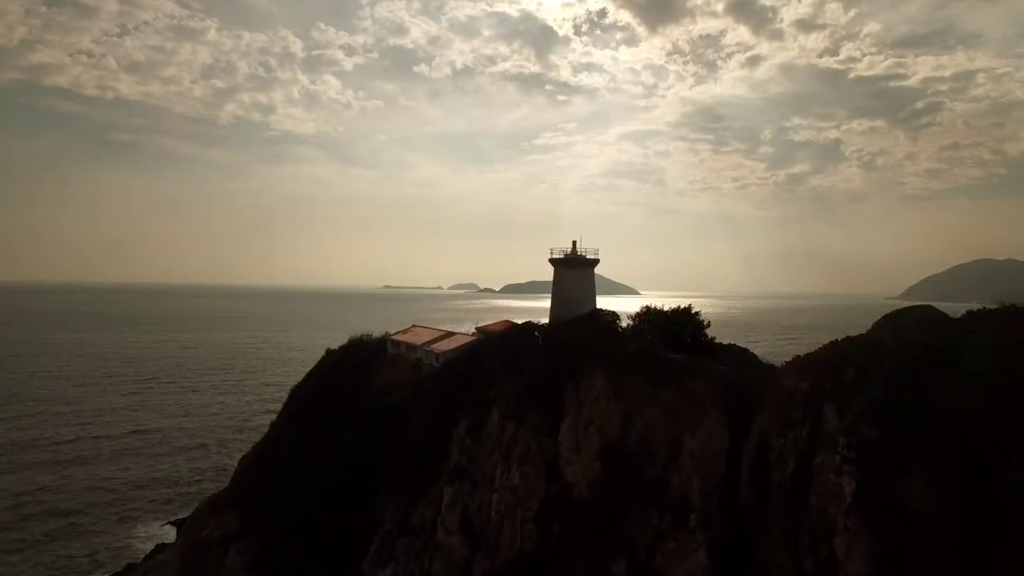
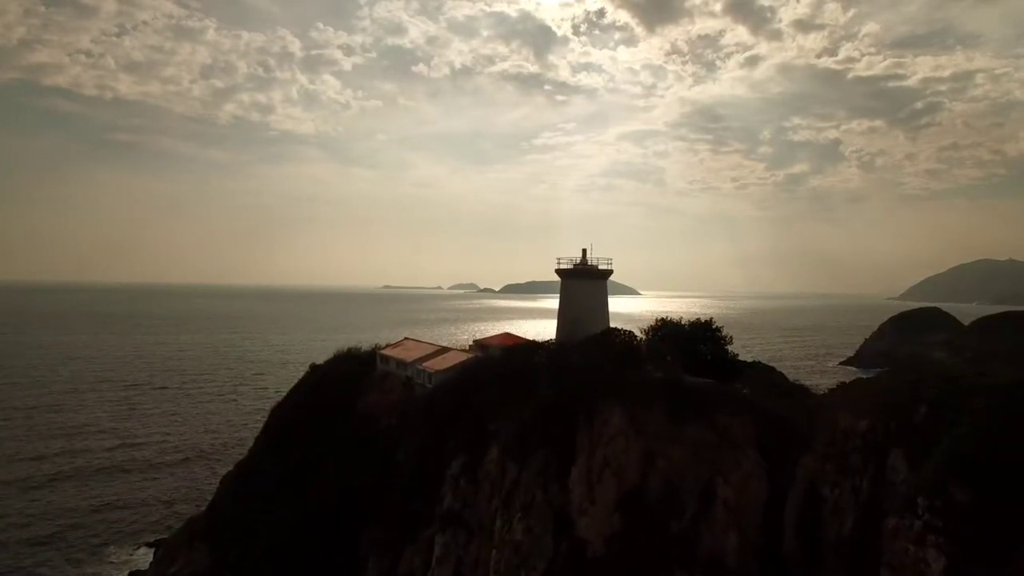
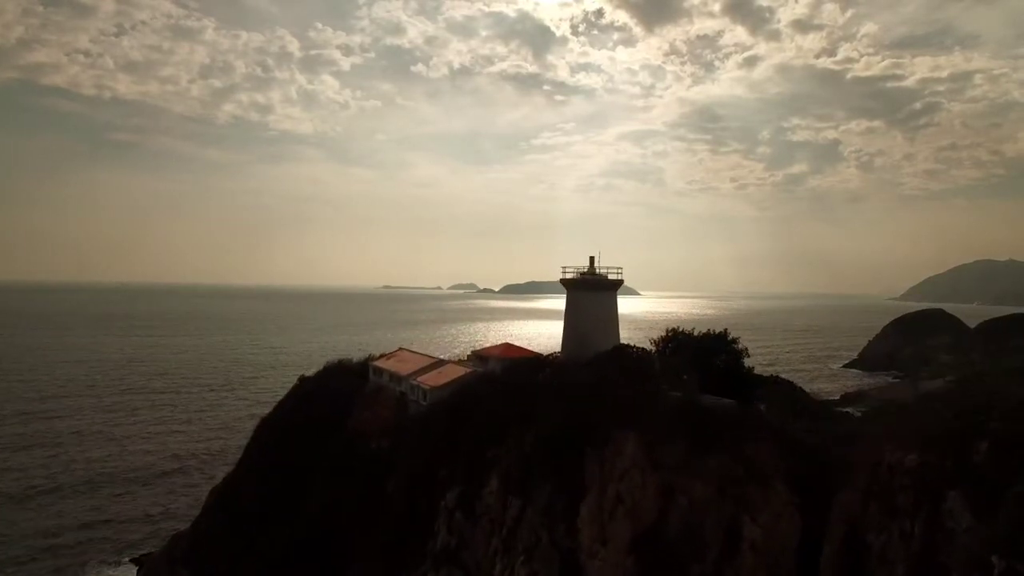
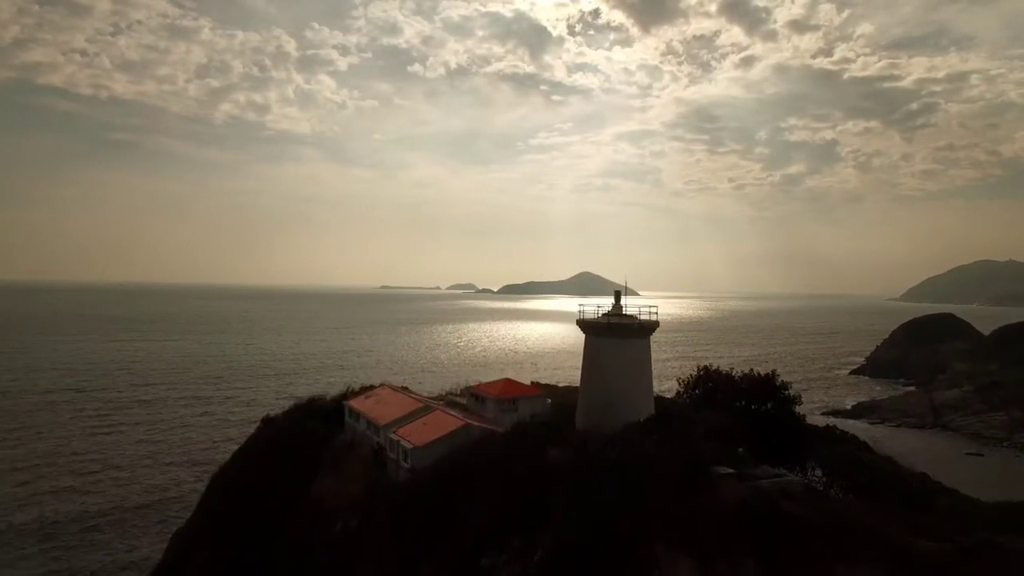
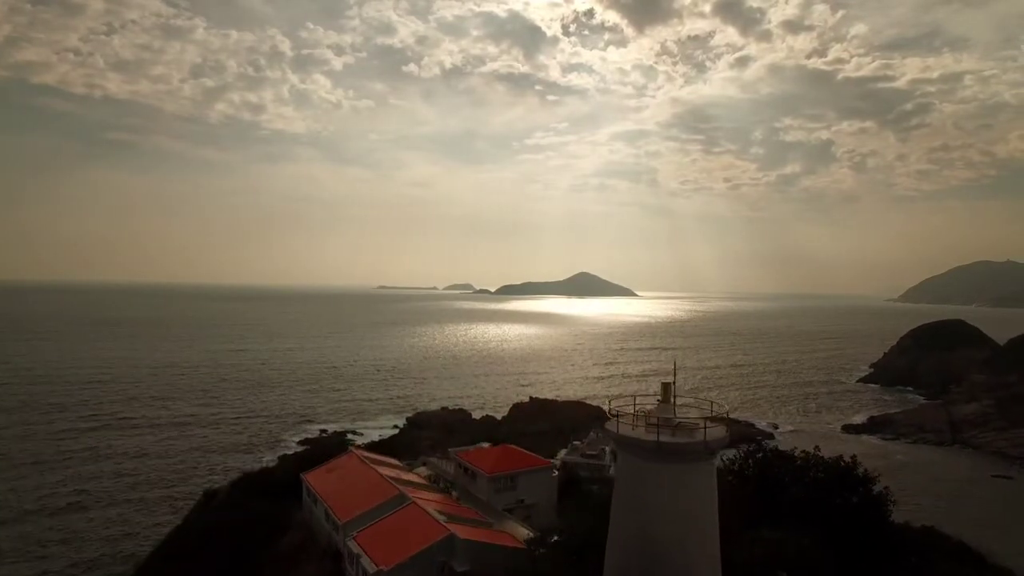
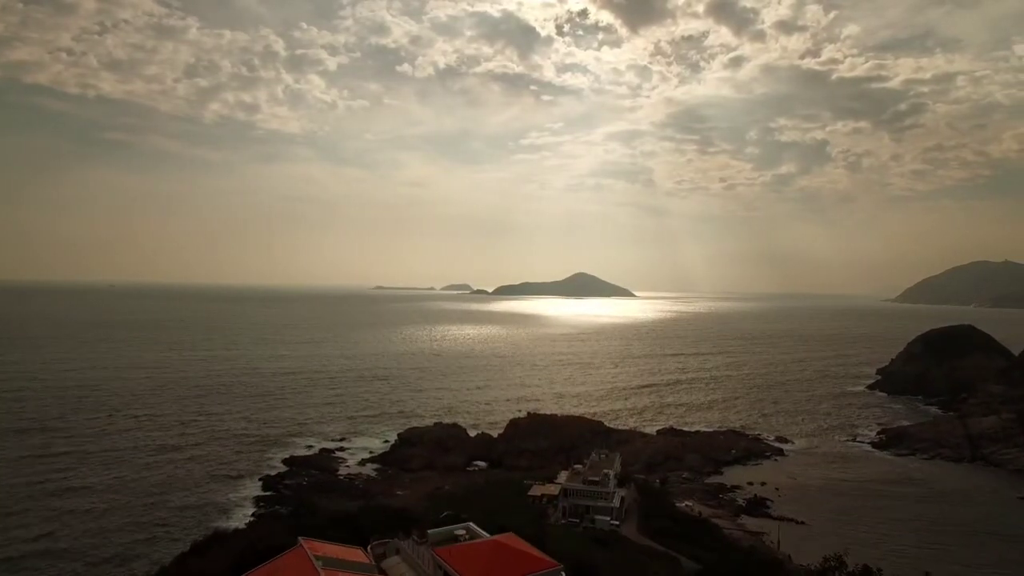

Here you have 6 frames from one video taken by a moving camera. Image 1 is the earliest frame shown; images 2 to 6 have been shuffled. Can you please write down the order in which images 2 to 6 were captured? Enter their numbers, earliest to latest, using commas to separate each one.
2, 3, 4, 5, 6
